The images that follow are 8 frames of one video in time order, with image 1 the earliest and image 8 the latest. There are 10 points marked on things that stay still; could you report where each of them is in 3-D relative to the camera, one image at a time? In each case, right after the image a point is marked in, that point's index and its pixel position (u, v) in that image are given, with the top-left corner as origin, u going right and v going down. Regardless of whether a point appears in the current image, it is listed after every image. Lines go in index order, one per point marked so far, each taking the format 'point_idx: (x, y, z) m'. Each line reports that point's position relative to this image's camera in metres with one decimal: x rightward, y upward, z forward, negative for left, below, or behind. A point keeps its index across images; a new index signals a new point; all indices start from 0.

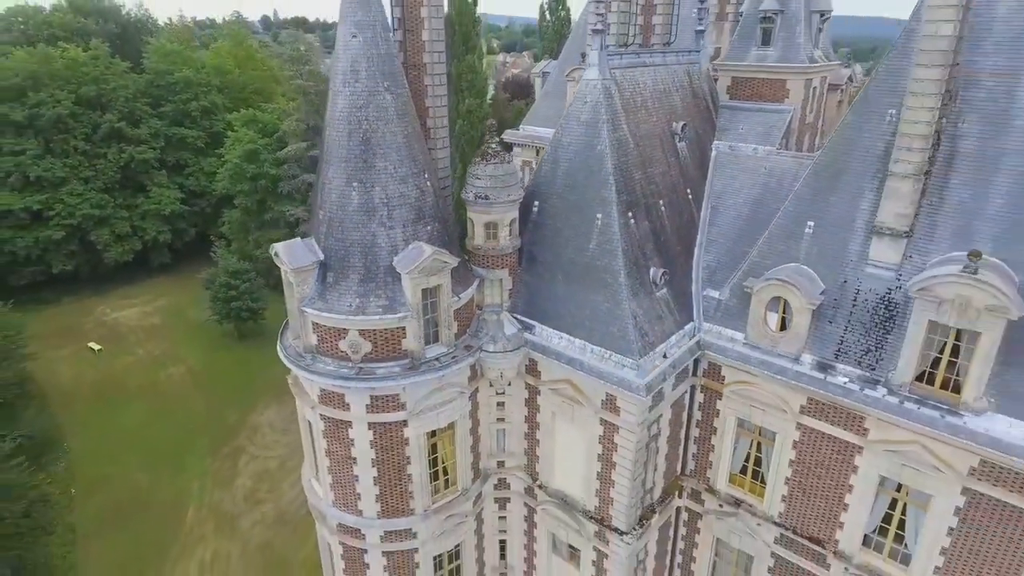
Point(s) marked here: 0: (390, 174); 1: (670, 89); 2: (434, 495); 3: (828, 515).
0: (-2.3, +2.2, +11.1) m
1: (+3.6, +4.5, +13.6) m
2: (-1.7, -4.4, +12.7) m
3: (+6.1, -4.4, +11.5) m
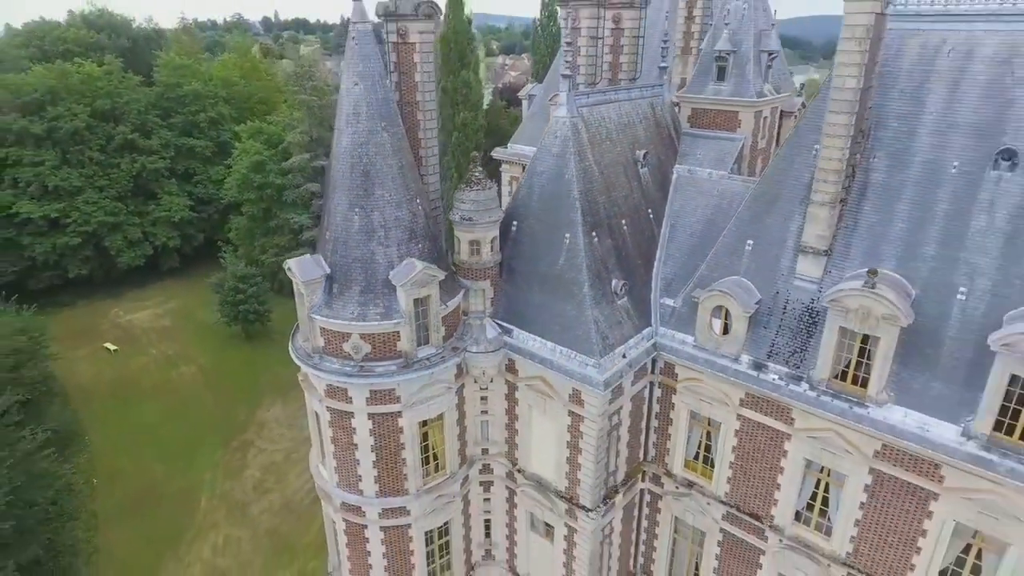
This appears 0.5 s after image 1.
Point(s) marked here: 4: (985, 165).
0: (-2.7, +2.0, +12.9) m
1: (+3.1, +4.3, +15.4) m
2: (-2.1, -4.6, +14.6) m
3: (+5.7, -4.6, +13.3) m
4: (+8.8, +2.3, +11.0) m
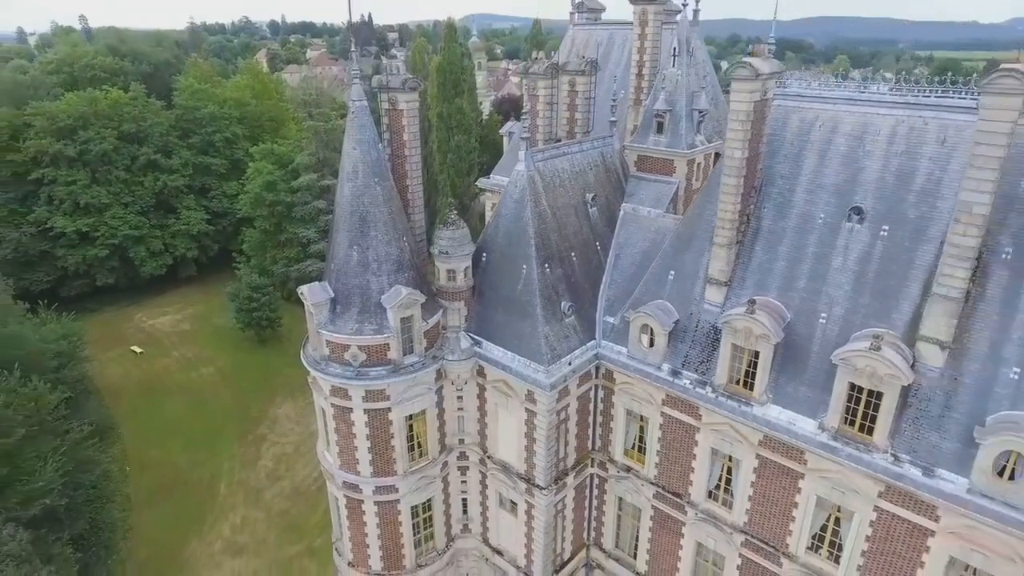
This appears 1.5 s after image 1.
0: (-3.6, +1.4, +16.2) m
1: (+2.3, +3.7, +18.6) m
2: (-3.0, -5.2, +17.8) m
3: (+4.8, -5.2, +16.5) m
4: (+7.9, +1.7, +14.2) m
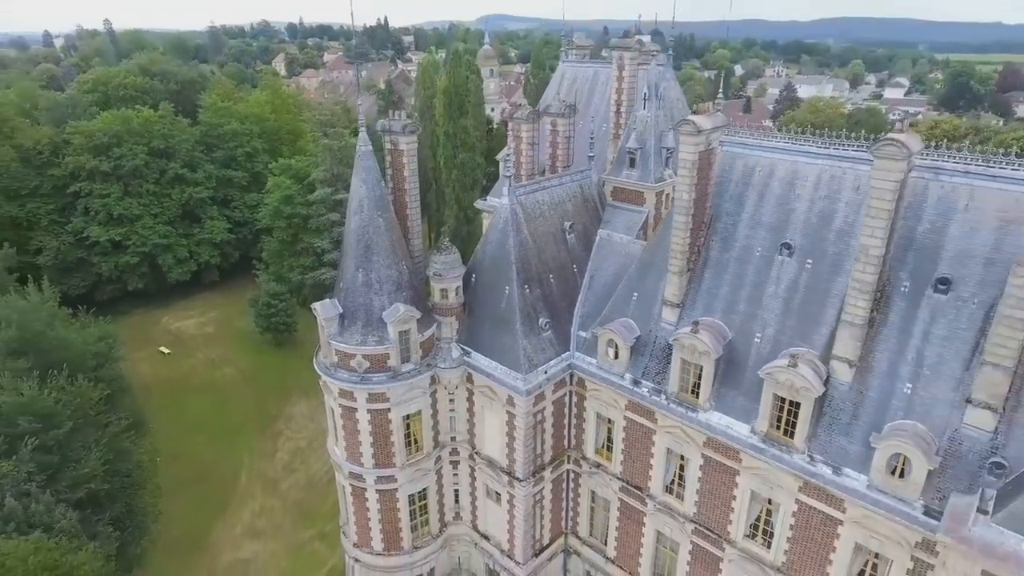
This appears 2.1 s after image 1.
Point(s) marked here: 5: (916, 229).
0: (-4.1, +0.8, +18.8) m
1: (+1.8, +3.1, +21.1) m
2: (-3.5, -5.7, +20.4) m
3: (+4.2, -5.8, +18.9) m
4: (+7.3, +1.0, +16.6) m
5: (+9.9, +1.5, +14.6) m
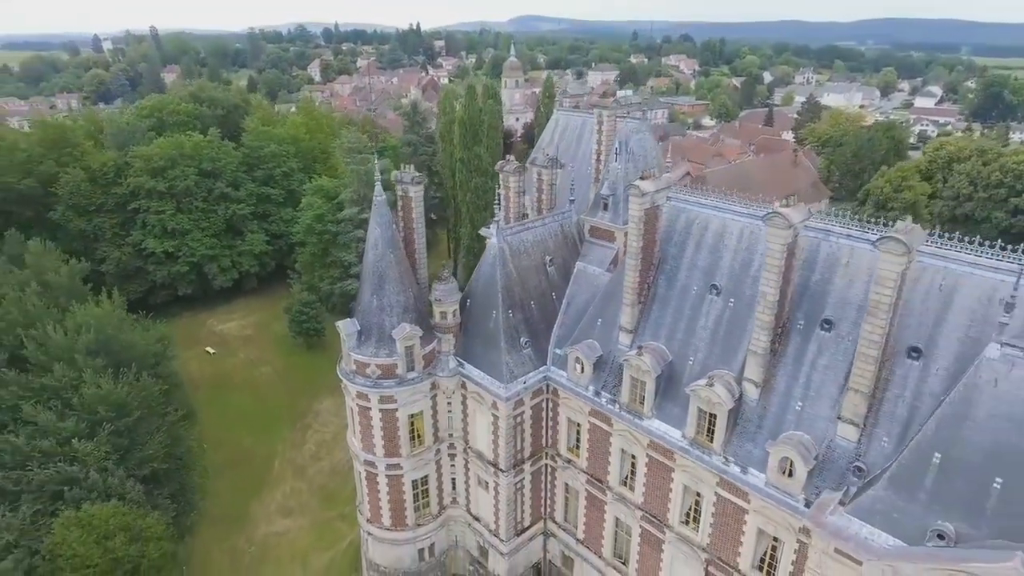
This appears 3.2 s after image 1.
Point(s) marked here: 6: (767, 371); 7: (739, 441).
0: (-4.7, -0.1, +23.2) m
1: (+1.4, +2.1, +25.2) m
2: (-4.1, -6.6, +24.7) m
3: (+3.5, -6.9, +22.9) m
4: (+6.7, -0.1, +20.4) m
5: (+9.2, +0.3, +18.3) m
6: (+7.9, -2.6, +18.6) m
7: (+7.2, -4.8, +18.8) m
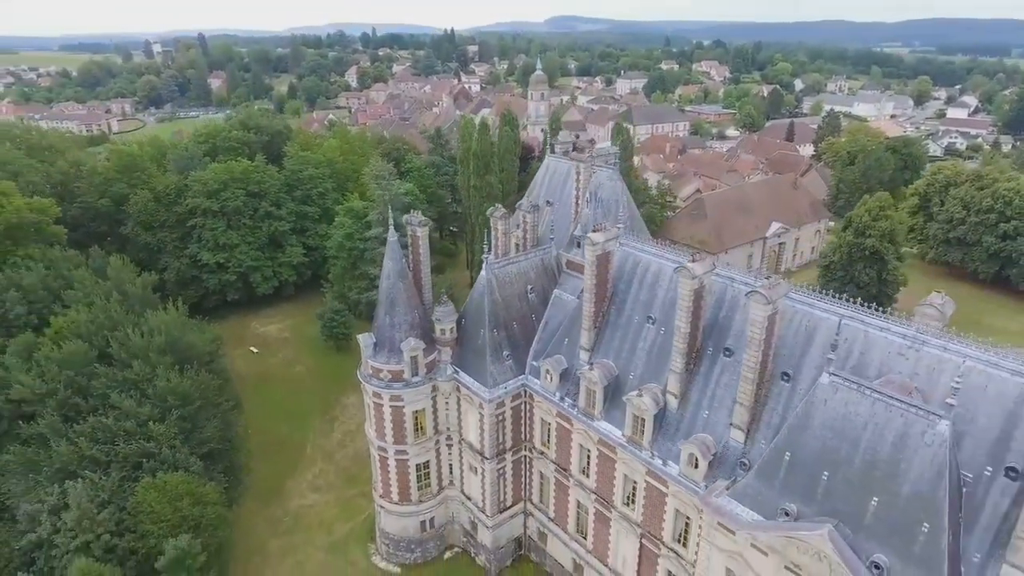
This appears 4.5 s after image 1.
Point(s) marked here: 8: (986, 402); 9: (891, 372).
0: (-5.4, -1.1, +29.1) m
1: (+0.8, +0.9, +30.8) m
2: (-4.9, -7.7, +30.6) m
3: (+2.6, -8.1, +28.4) m
4: (+5.8, -1.4, +25.7) m
5: (+8.2, -1.1, +23.6) m
6: (+6.9, -3.9, +23.9) m
7: (+6.1, -6.1, +24.1) m
8: (+13.8, -3.3, +17.2) m
9: (+12.2, -2.7, +19.1) m
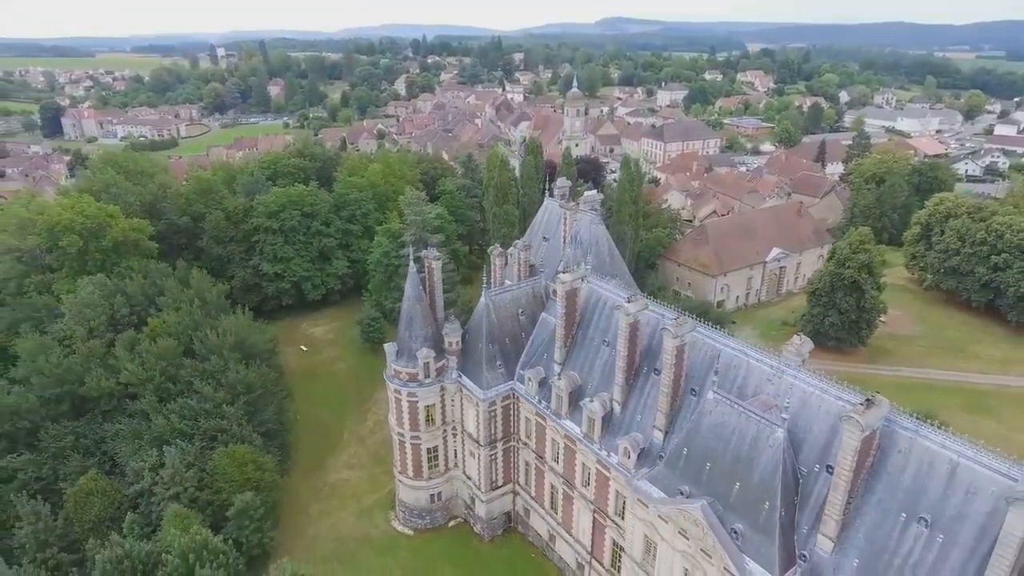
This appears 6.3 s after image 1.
0: (-5.9, -2.4, +37.2) m
1: (+0.5, -0.6, +38.4) m
2: (-5.5, -9.0, +38.7) m
3: (+1.8, -9.7, +36.0) m
4: (+5.0, -3.1, +33.1) m
5: (+7.3, -2.8, +30.7) m
6: (+5.9, -5.6, +31.1) m
7: (+5.0, -7.8, +31.4) m
8: (+12.4, -5.2, +23.9) m
9: (+10.9, -4.5, +26.0) m
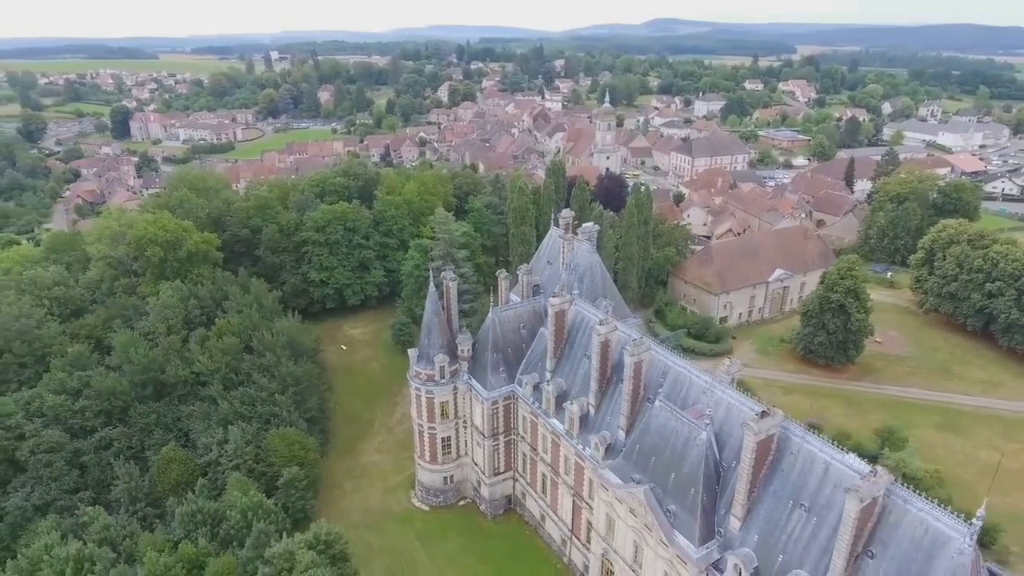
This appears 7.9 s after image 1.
0: (-5.7, -3.6, +44.8) m
1: (+0.8, -2.0, +45.6) m
2: (-5.5, -10.2, +46.3) m
3: (+1.7, -11.1, +43.1) m
4: (+4.8, -4.6, +39.9) m
5: (+7.0, -4.4, +37.4) m
6: (+5.5, -7.2, +37.9) m
7: (+4.6, -9.3, +38.3) m
8: (+11.5, -7.0, +30.4) m
9: (+10.2, -6.2, +32.5) m
